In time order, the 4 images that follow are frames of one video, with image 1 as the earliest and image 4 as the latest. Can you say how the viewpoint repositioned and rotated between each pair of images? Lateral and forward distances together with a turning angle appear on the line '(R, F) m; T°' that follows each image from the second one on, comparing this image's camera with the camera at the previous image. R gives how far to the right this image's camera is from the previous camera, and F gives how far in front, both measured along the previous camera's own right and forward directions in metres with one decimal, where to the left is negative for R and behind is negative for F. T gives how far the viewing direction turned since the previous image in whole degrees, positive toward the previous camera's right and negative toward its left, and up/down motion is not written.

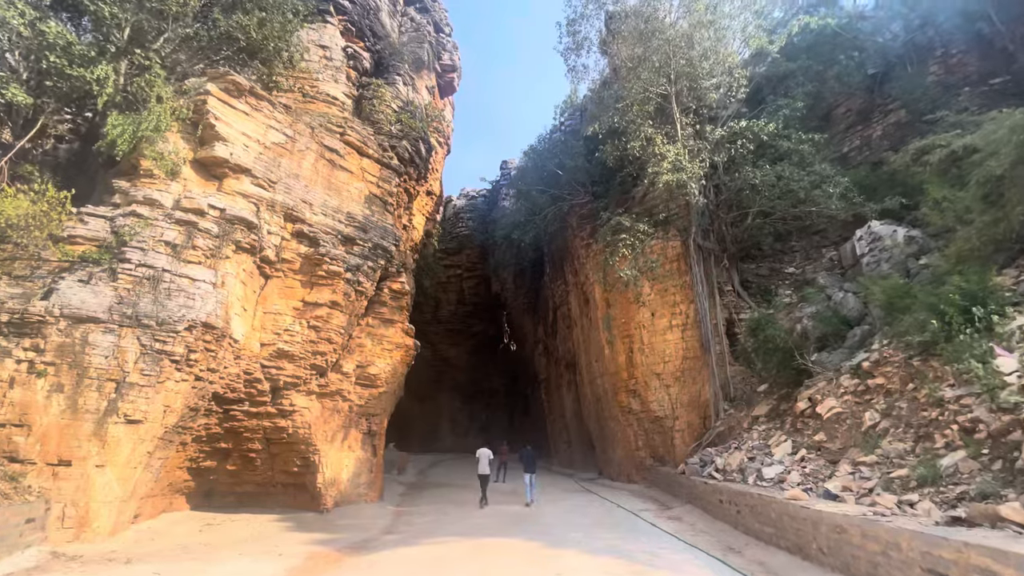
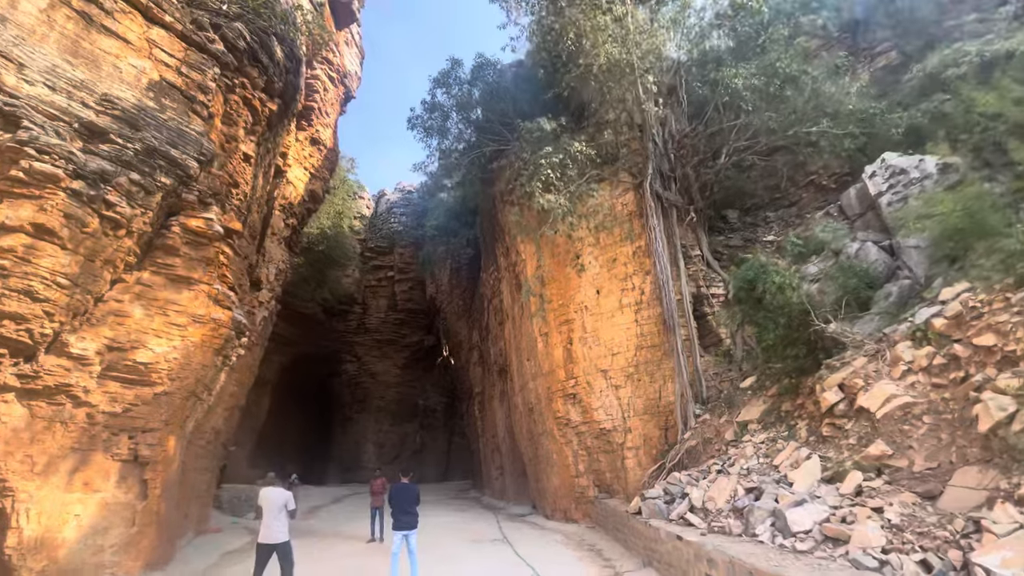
(+1.5, +4.2) m; +5°
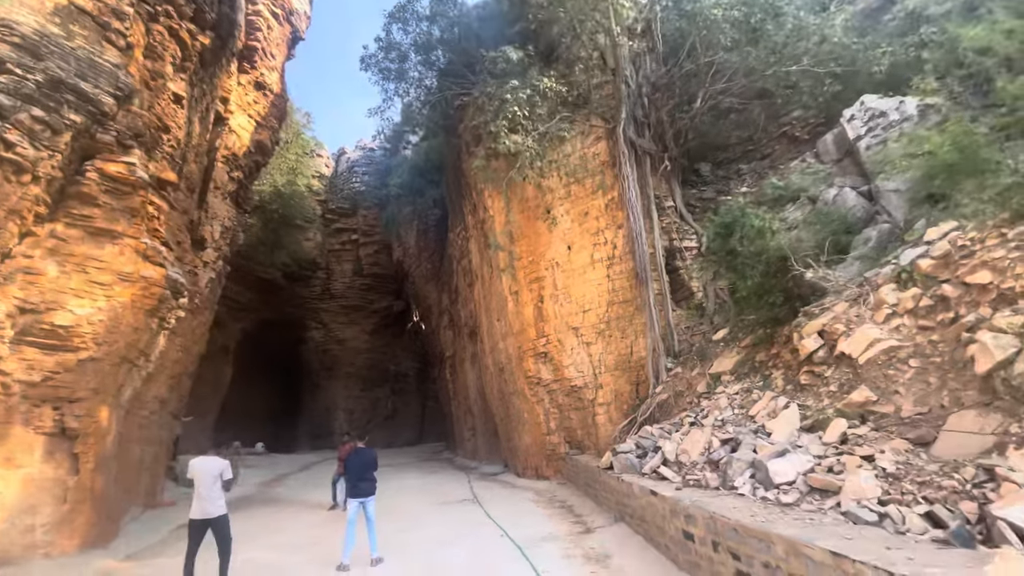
(+0.1, +0.5) m; +3°
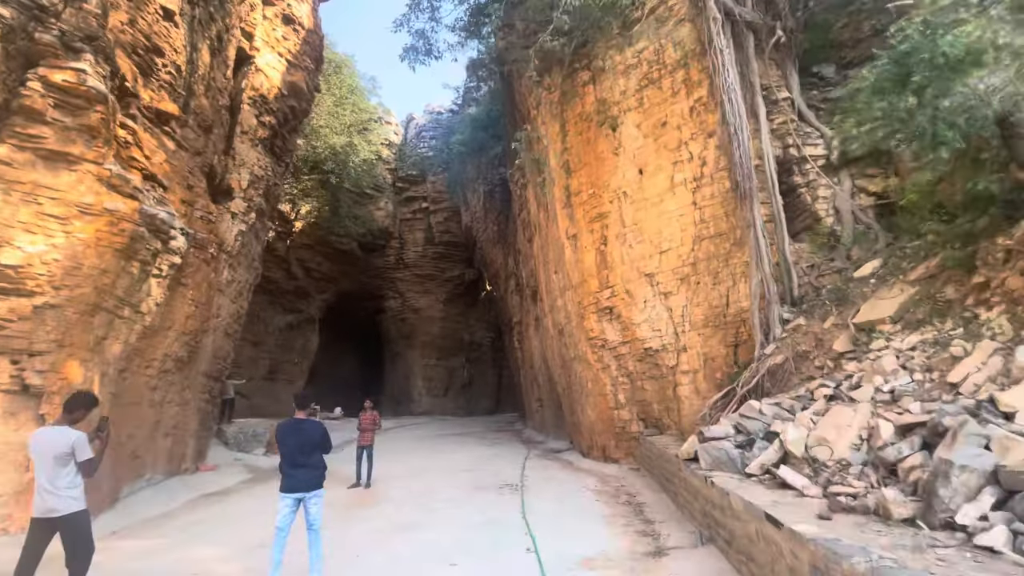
(+0.5, +2.1) m; -10°
